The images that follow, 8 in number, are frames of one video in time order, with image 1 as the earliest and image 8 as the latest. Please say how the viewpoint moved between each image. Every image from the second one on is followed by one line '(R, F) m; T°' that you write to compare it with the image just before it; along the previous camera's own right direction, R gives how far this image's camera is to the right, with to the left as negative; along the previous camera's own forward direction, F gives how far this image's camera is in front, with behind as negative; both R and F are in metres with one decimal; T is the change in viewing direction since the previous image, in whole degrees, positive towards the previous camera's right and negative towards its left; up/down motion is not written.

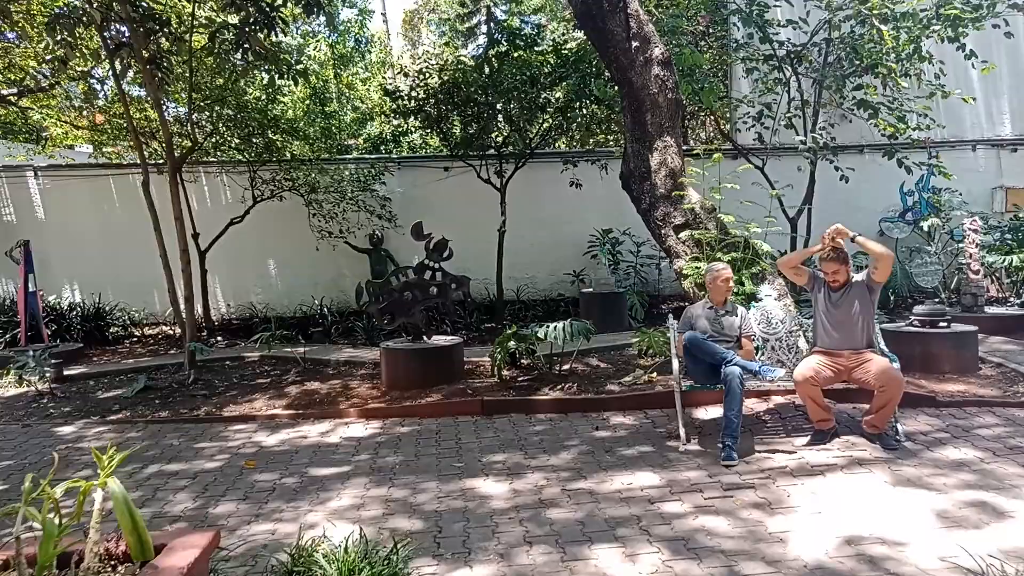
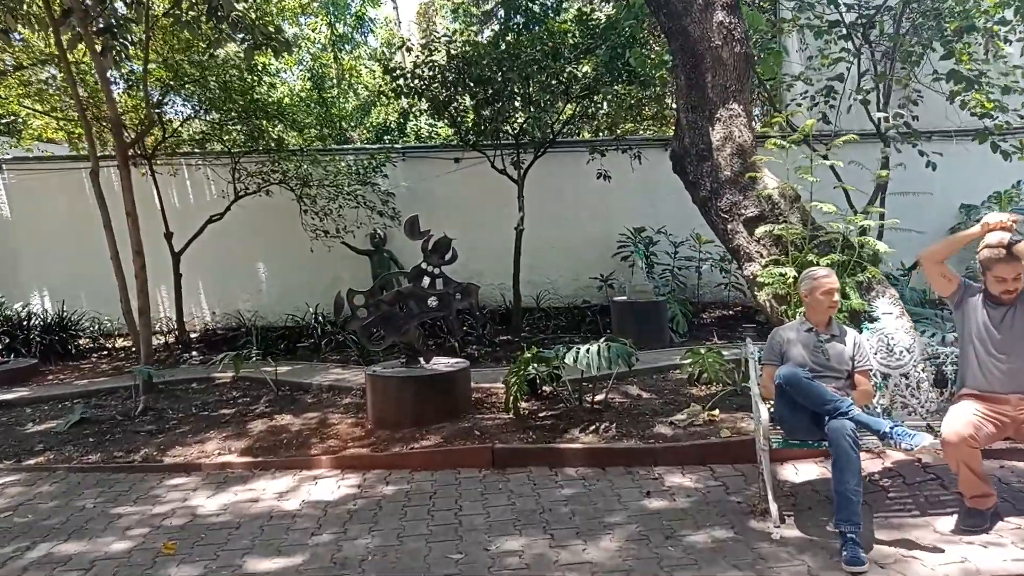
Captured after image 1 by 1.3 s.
(0.0, +1.3) m; -1°
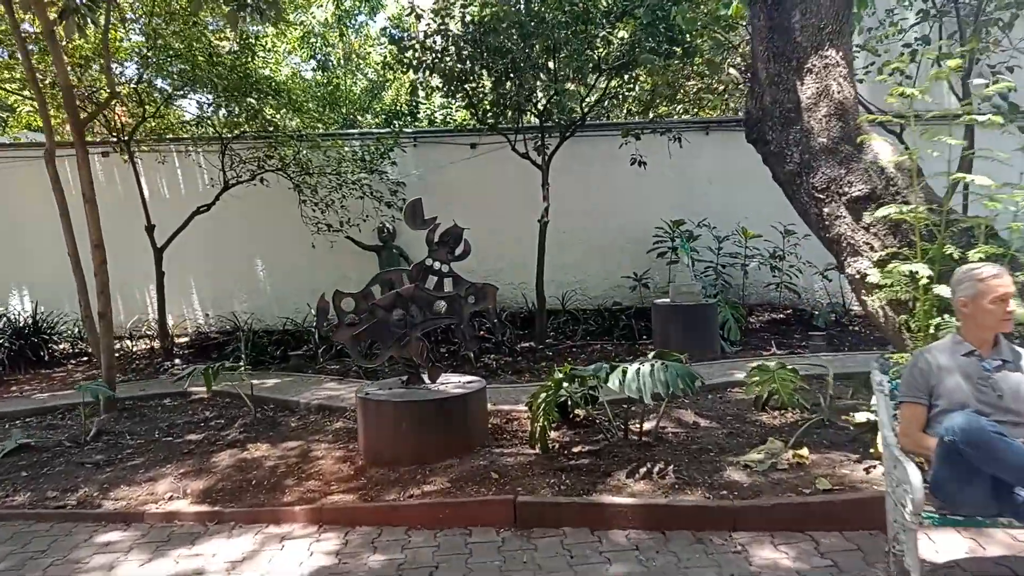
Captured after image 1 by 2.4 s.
(0.0, +1.0) m; -1°
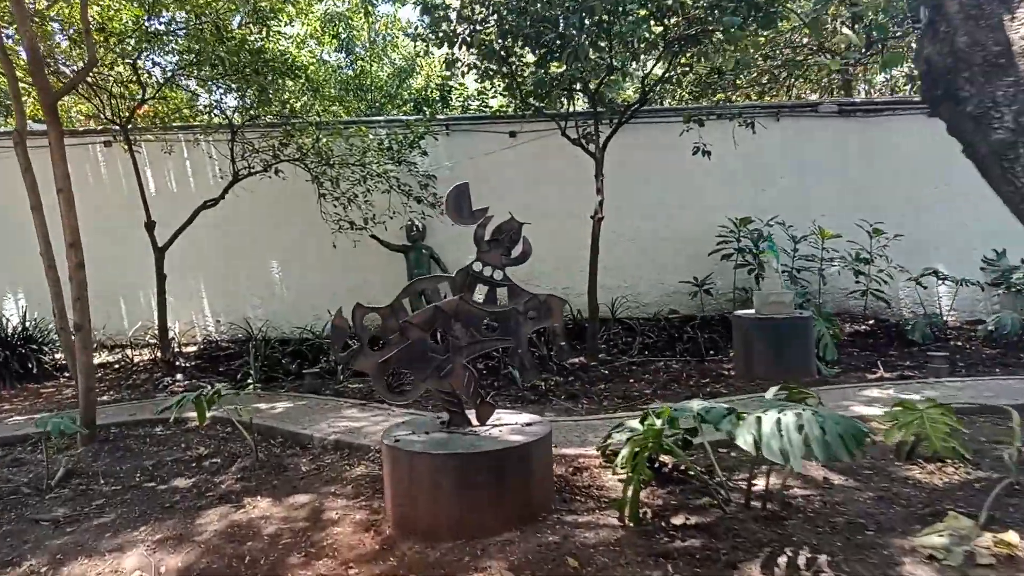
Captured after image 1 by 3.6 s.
(-0.2, +1.0) m; -2°
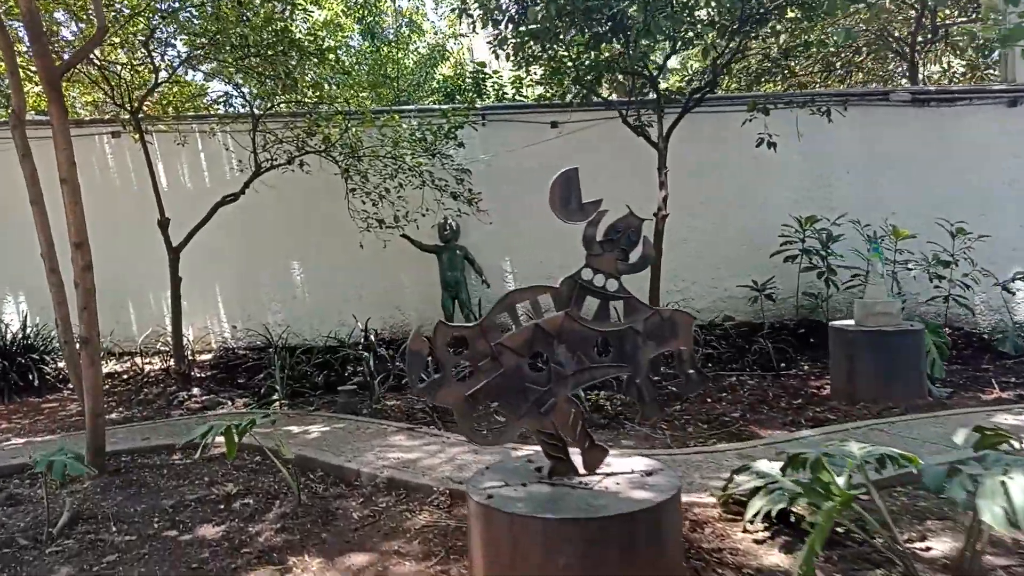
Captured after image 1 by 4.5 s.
(-0.3, +0.6) m; 0°
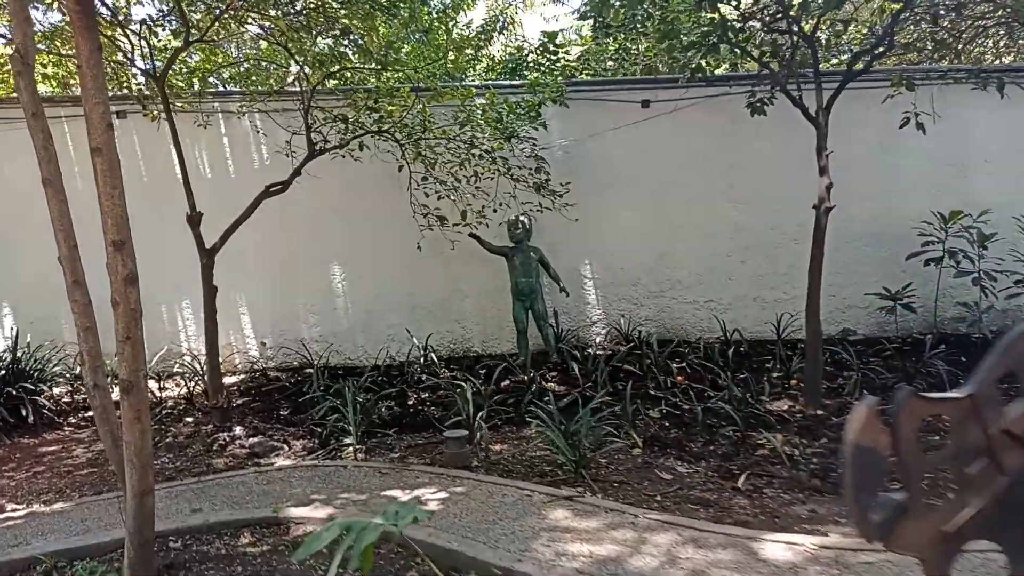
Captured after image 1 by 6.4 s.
(-0.8, +1.2) m; +2°
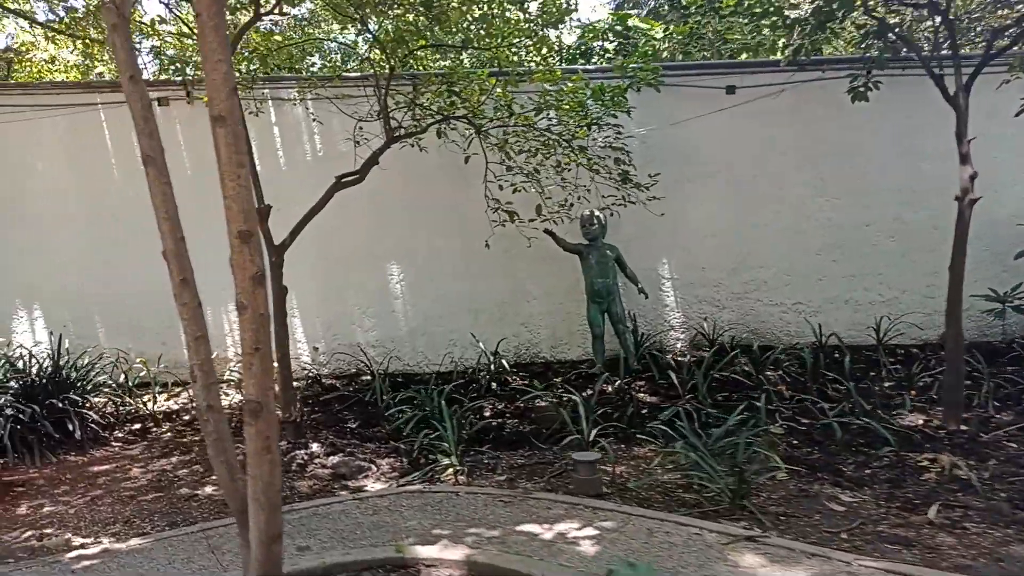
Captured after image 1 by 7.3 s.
(-0.6, +0.5) m; 0°
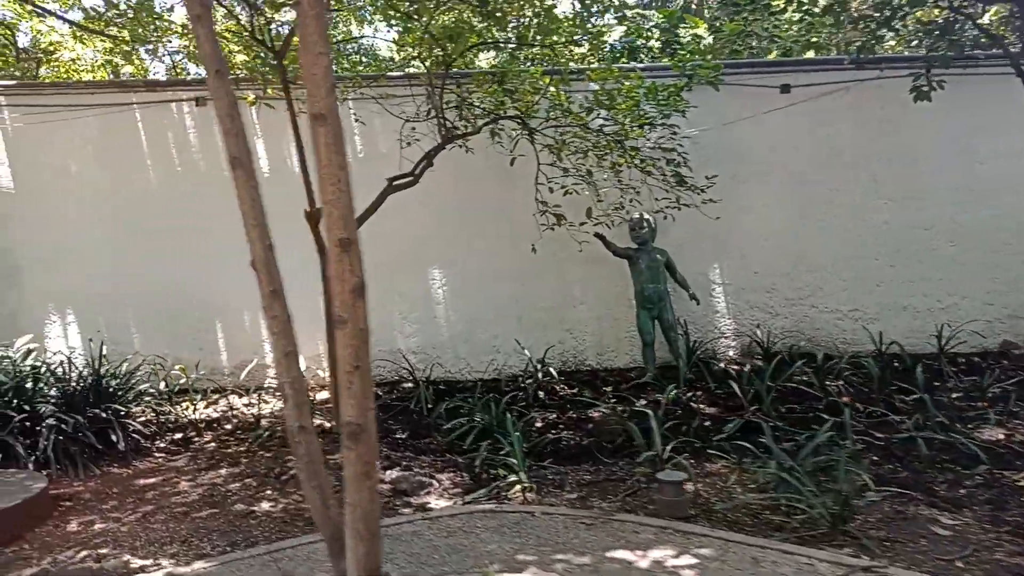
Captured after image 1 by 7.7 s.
(-0.3, +0.2) m; -1°
